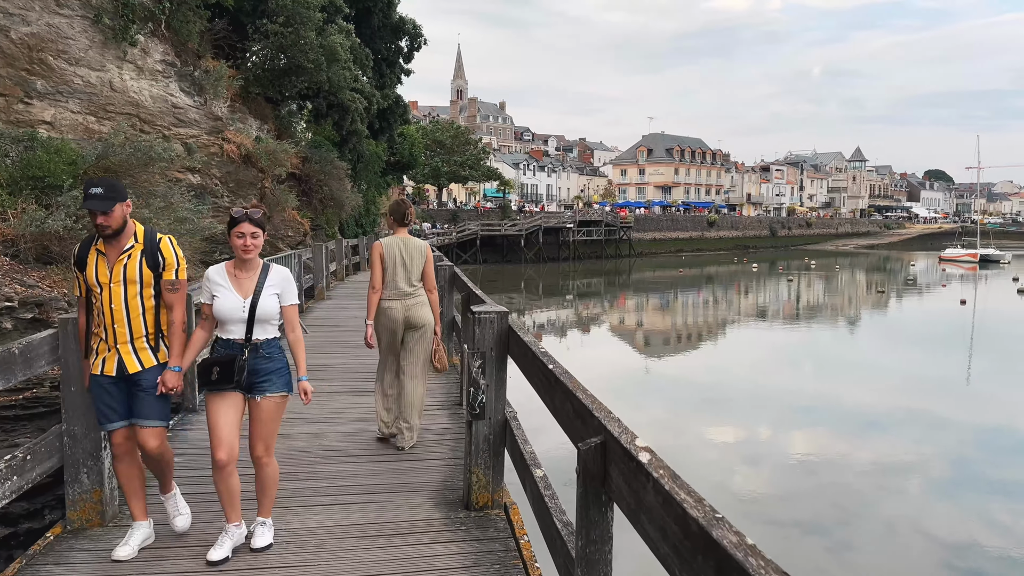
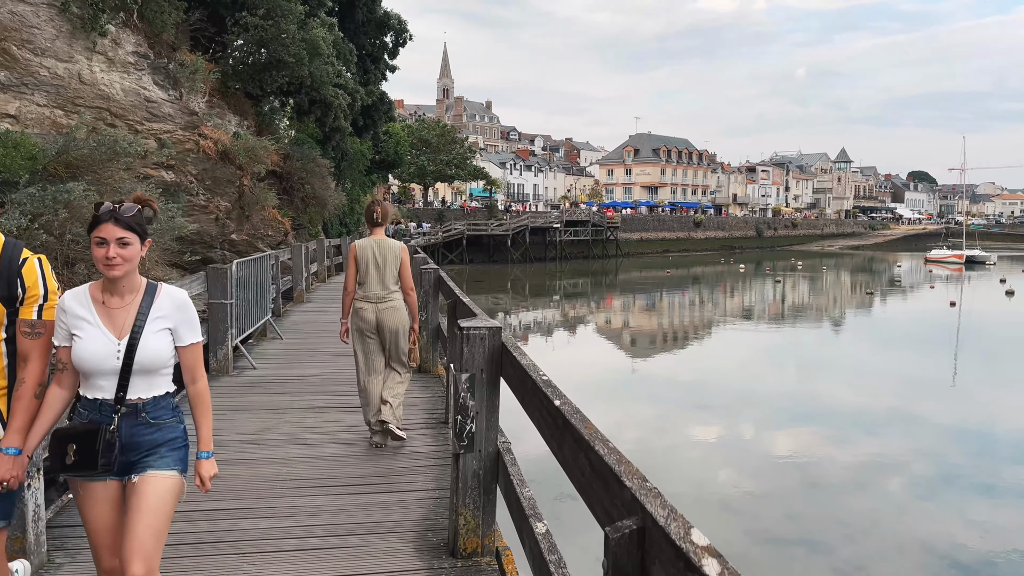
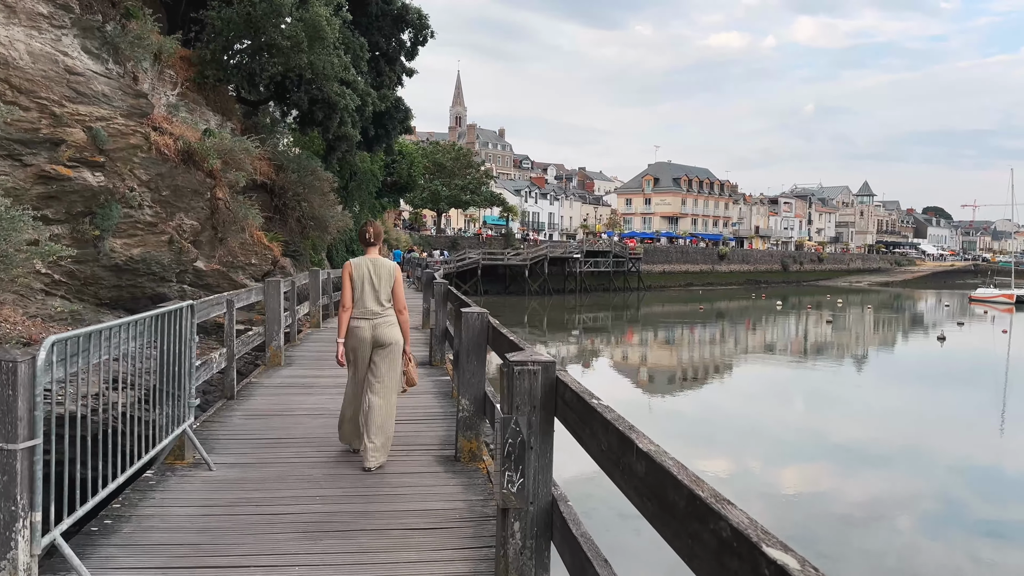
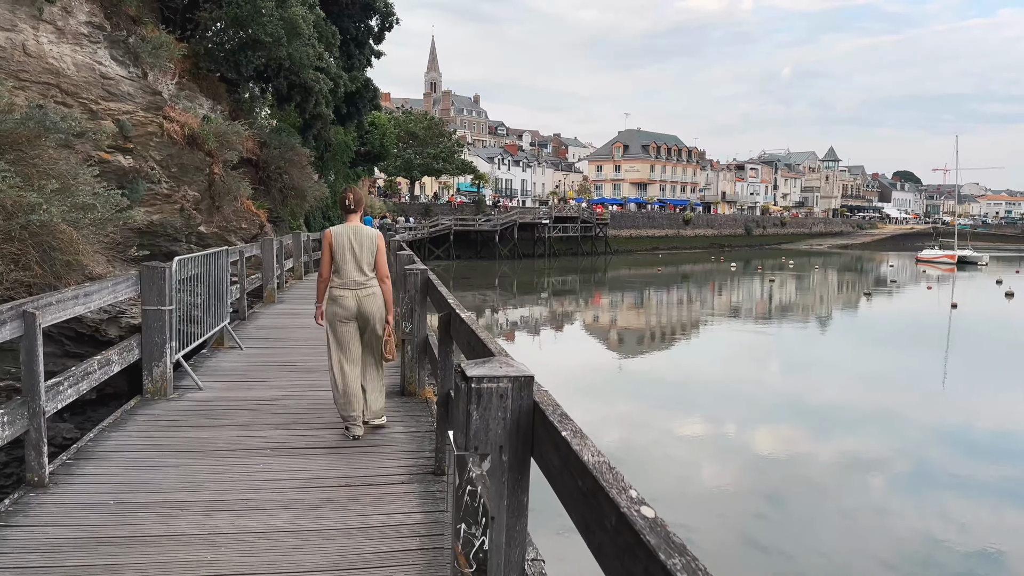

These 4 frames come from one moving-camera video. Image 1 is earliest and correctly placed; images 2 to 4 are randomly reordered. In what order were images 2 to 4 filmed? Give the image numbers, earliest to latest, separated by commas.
2, 4, 3
